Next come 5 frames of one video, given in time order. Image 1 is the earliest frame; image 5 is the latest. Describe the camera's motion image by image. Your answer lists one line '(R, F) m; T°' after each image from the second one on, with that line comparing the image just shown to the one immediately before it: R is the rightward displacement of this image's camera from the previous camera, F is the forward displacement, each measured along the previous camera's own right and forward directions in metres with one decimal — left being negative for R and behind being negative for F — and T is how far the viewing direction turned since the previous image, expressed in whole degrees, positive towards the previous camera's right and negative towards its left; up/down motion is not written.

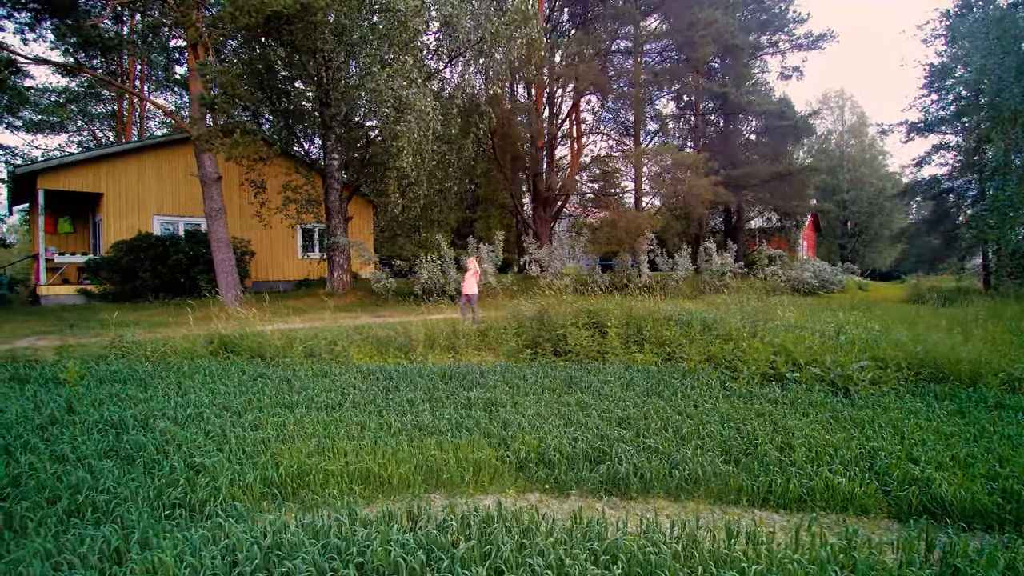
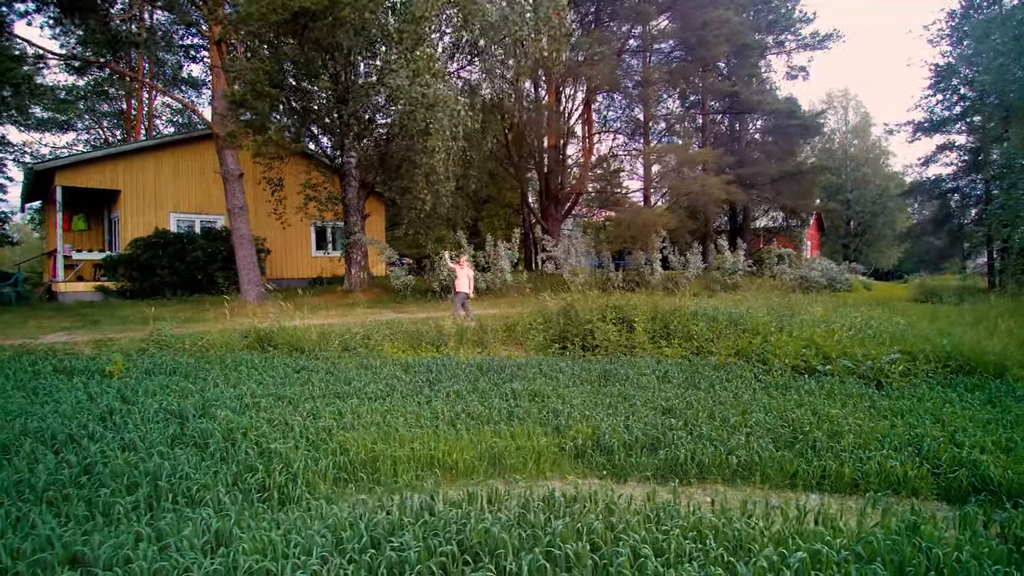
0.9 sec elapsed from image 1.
(-0.7, -0.1) m; 0°
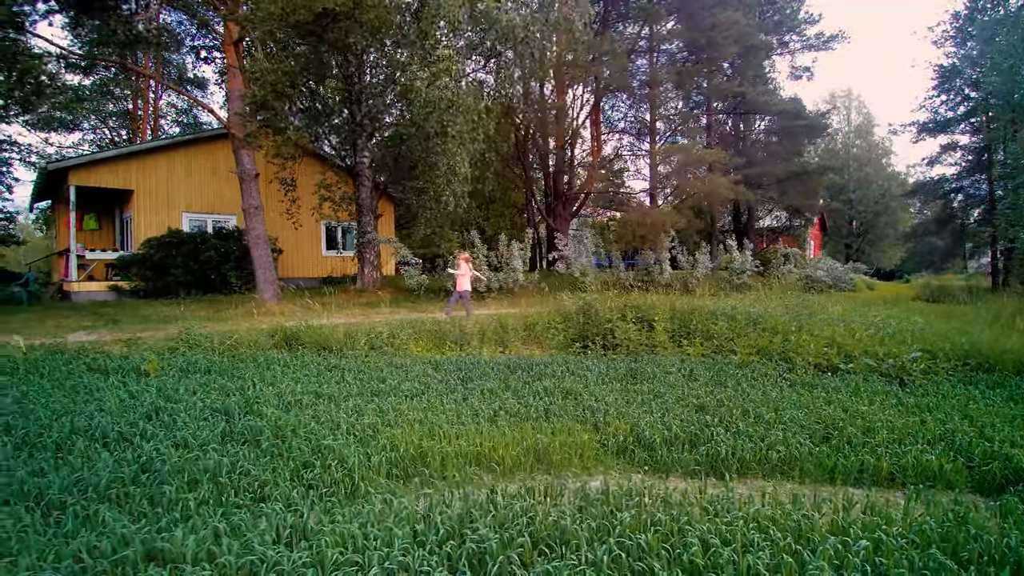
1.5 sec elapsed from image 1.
(-0.5, -0.1) m; 0°
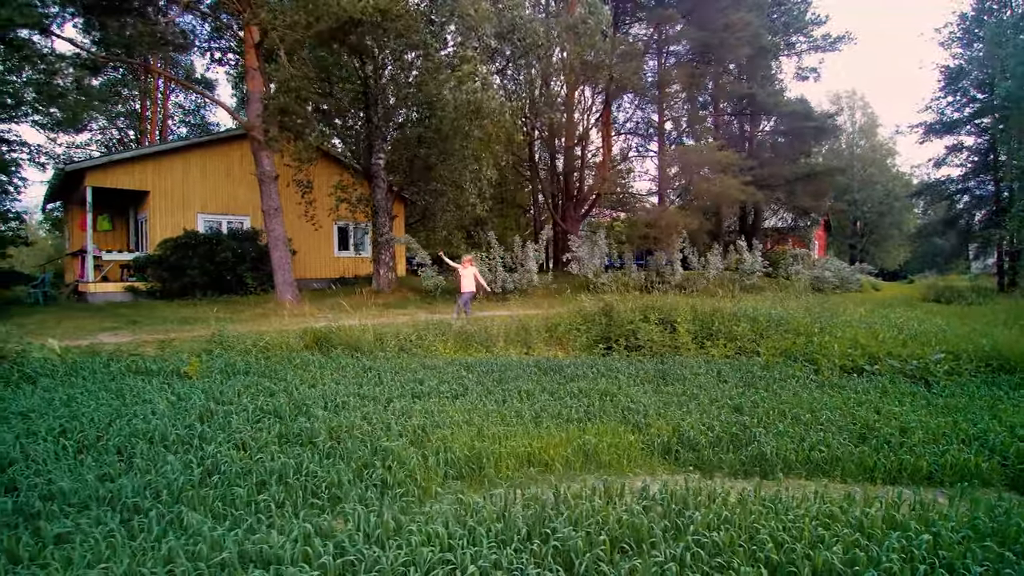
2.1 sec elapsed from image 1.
(-0.6, -0.1) m; 0°
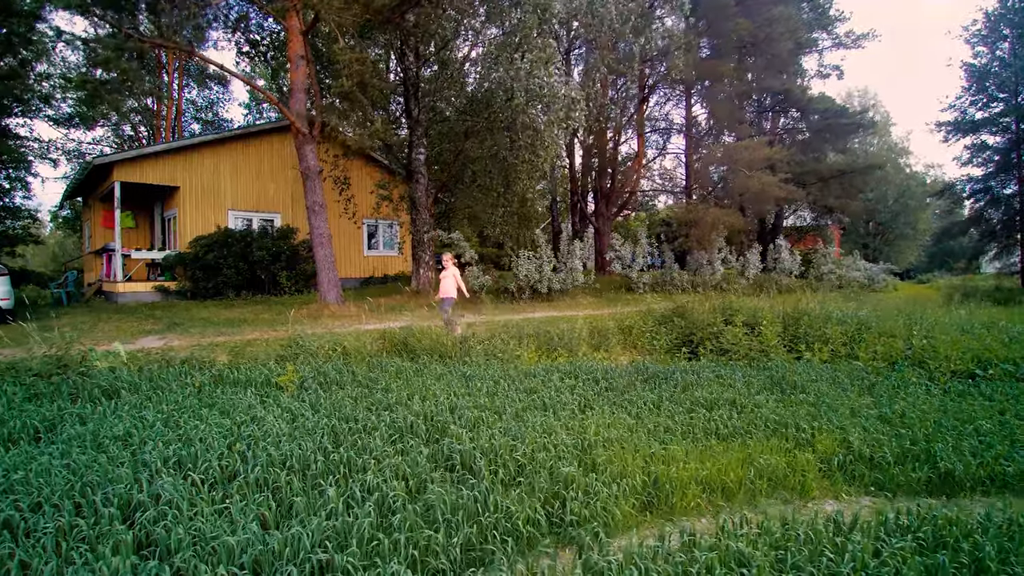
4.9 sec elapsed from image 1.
(-1.8, +0.5) m; 0°
